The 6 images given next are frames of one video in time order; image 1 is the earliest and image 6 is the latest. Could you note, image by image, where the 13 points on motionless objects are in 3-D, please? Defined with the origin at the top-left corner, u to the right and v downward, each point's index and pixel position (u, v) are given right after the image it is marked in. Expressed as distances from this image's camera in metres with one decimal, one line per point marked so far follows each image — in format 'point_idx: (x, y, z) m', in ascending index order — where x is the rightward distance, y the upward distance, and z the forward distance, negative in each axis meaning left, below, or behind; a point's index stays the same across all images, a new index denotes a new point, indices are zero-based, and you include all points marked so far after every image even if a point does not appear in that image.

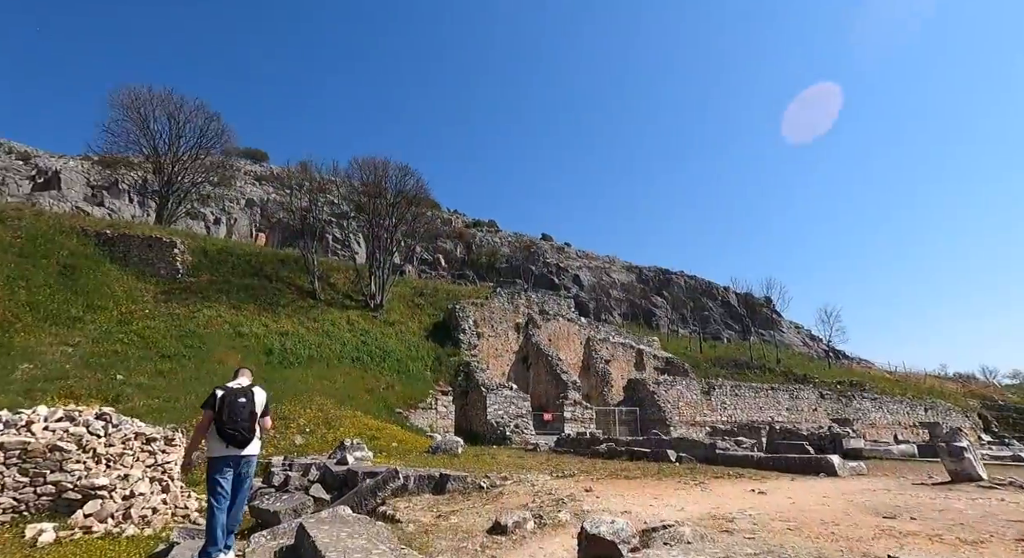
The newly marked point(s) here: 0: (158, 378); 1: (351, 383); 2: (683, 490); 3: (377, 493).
0: (-10.6, -3.0, +14.8) m
1: (-5.8, -3.7, +17.7) m
2: (+1.9, -2.4, +5.6) m
3: (-1.6, -2.6, +5.9) m
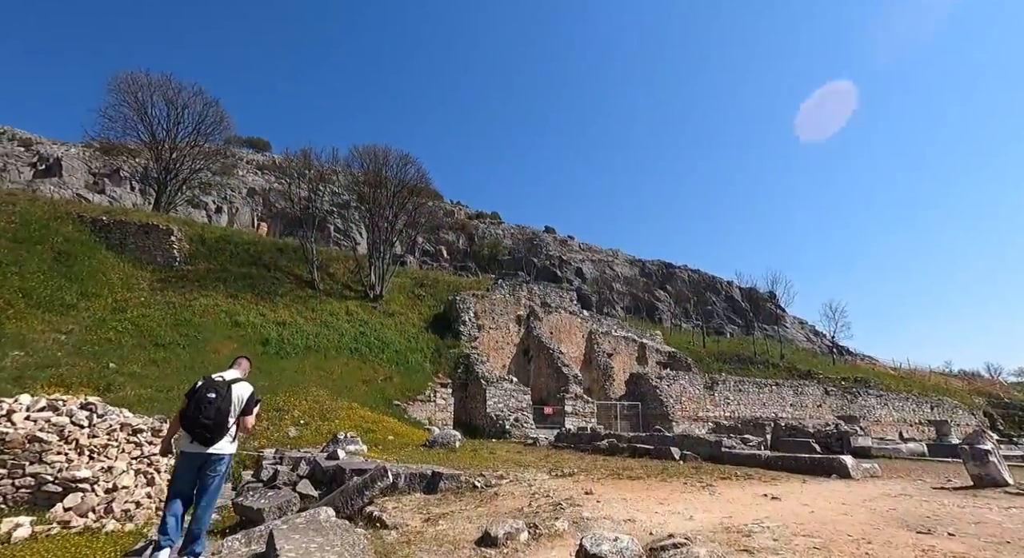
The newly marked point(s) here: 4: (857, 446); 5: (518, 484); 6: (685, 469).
0: (-10.6, -2.6, +14.5) m
1: (-5.8, -3.4, +17.4) m
2: (+1.9, -2.3, +5.2) m
3: (-1.7, -2.4, +5.5) m
4: (+10.2, -4.9, +14.6) m
5: (+0.1, -2.5, +6.1) m
6: (+2.7, -3.0, +7.8) m
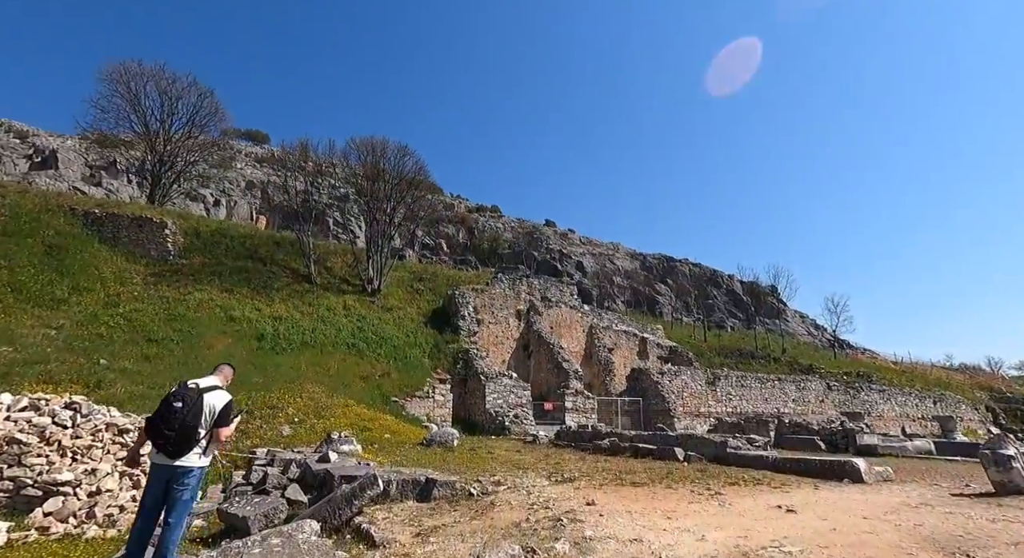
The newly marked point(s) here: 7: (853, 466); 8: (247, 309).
0: (-10.6, -2.4, +14.2) m
1: (-5.8, -3.2, +17.1) m
2: (+1.9, -2.2, +4.9) m
3: (-1.7, -2.4, +5.2) m
4: (+10.2, -4.8, +14.3) m
5: (0.0, -2.5, +5.7) m
6: (+2.7, -3.0, +7.5) m
7: (+5.1, -2.8, +7.3) m
8: (-10.1, -1.2, +18.8) m
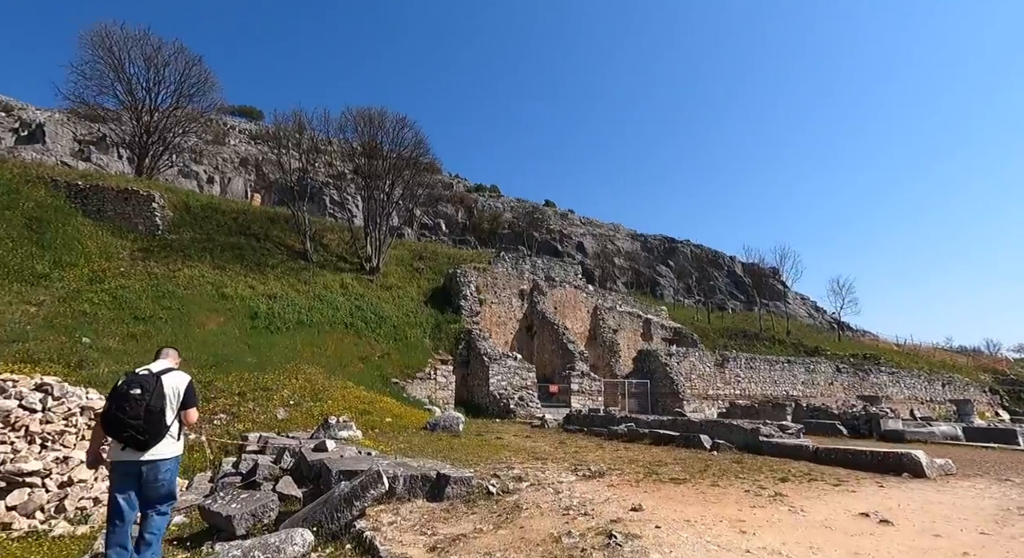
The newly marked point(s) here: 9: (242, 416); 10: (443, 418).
0: (-10.4, -1.7, +13.4) m
1: (-5.6, -2.4, +16.3) m
2: (+2.1, -1.9, +4.1) m
3: (-1.4, -2.0, +4.5) m
4: (+10.4, -4.2, +13.6) m
5: (+0.3, -2.1, +5.0) m
6: (+3.0, -2.6, +6.7) m
7: (+5.3, -2.4, +6.5) m
8: (-9.9, -0.3, +17.9) m
9: (-5.7, -2.9, +10.4) m
10: (-1.6, -3.3, +11.6) m
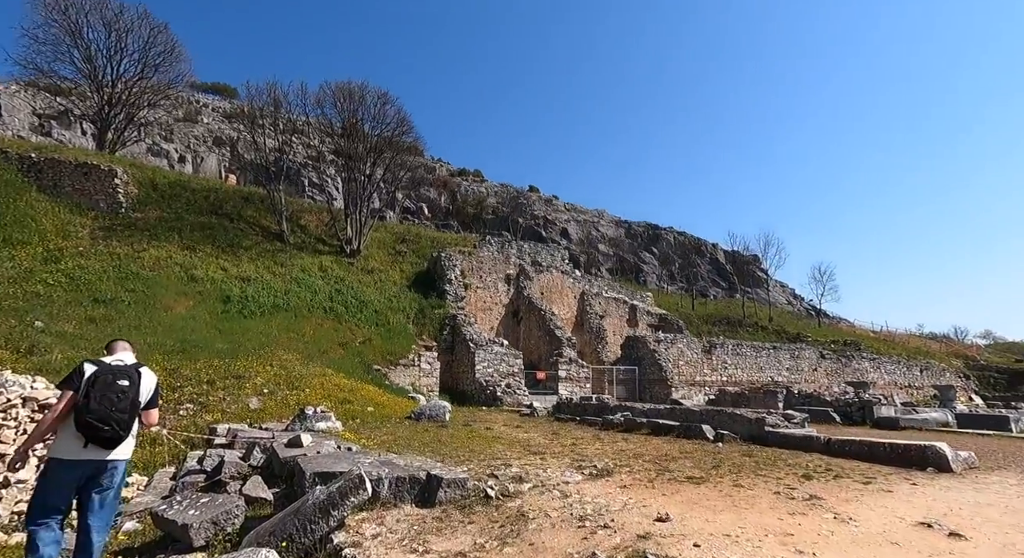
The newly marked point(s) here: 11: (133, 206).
0: (-10.7, -1.2, +12.4) m
1: (-6.0, -1.8, +15.5) m
2: (+2.2, -1.7, +3.6) m
3: (-1.4, -1.8, +3.8) m
4: (+10.1, -3.8, +13.5) m
5: (+0.3, -1.9, +4.4) m
6: (+2.9, -2.3, +6.3) m
7: (+5.2, -2.2, +6.1) m
8: (-10.4, +0.4, +16.9) m
9: (-5.9, -2.5, +9.6) m
10: (-1.9, -2.9, +11.0) m
11: (-14.9, +2.9, +19.4) m
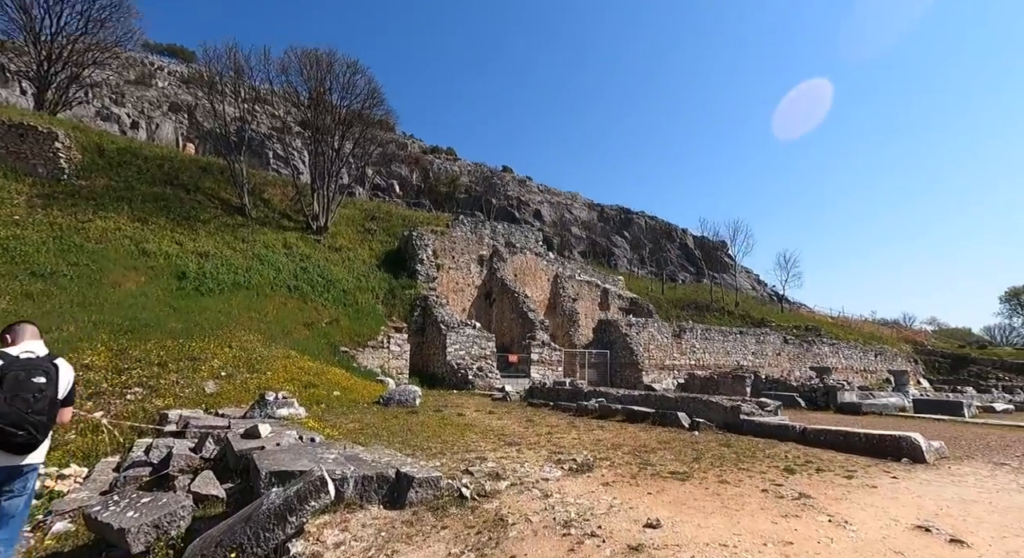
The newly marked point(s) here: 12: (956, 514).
0: (-11.3, -0.6, +11.4) m
1: (-6.8, -1.1, +14.8) m
2: (+2.0, -1.7, +3.4) m
3: (-1.6, -1.7, +3.4) m
4: (+9.3, -3.4, +13.8) m
5: (+0.1, -1.8, +4.1) m
6: (+2.6, -2.1, +6.1) m
7: (+4.9, -2.0, +6.1) m
8: (-11.2, +1.2, +15.9) m
9: (-6.4, -2.0, +8.9) m
10: (-2.5, -2.4, +10.6) m
11: (-15.9, +3.9, +18.0) m
12: (+3.4, -1.8, +3.8) m
